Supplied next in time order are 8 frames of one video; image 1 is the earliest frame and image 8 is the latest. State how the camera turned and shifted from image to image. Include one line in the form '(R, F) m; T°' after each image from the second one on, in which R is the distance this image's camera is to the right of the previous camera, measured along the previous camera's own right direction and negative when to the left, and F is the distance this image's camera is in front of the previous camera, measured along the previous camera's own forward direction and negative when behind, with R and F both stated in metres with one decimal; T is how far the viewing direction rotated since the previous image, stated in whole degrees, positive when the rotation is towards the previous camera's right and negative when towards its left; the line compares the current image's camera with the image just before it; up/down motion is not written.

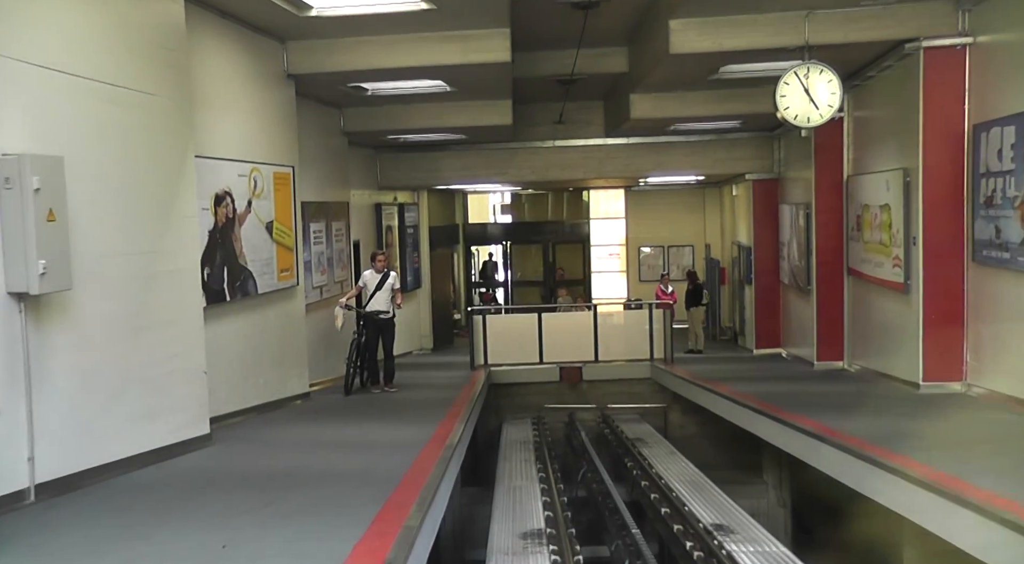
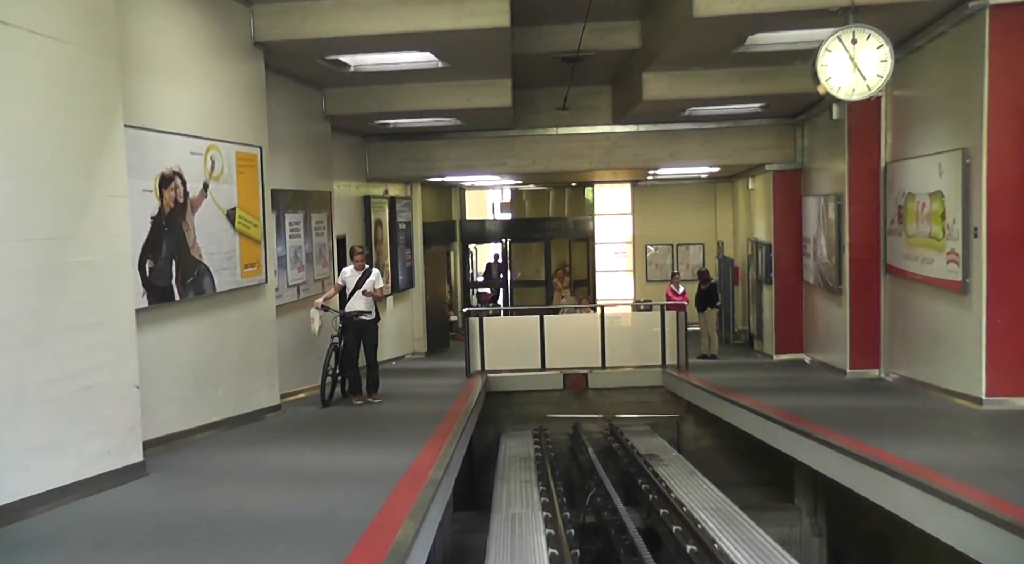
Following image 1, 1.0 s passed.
(0.0, +1.1) m; 0°
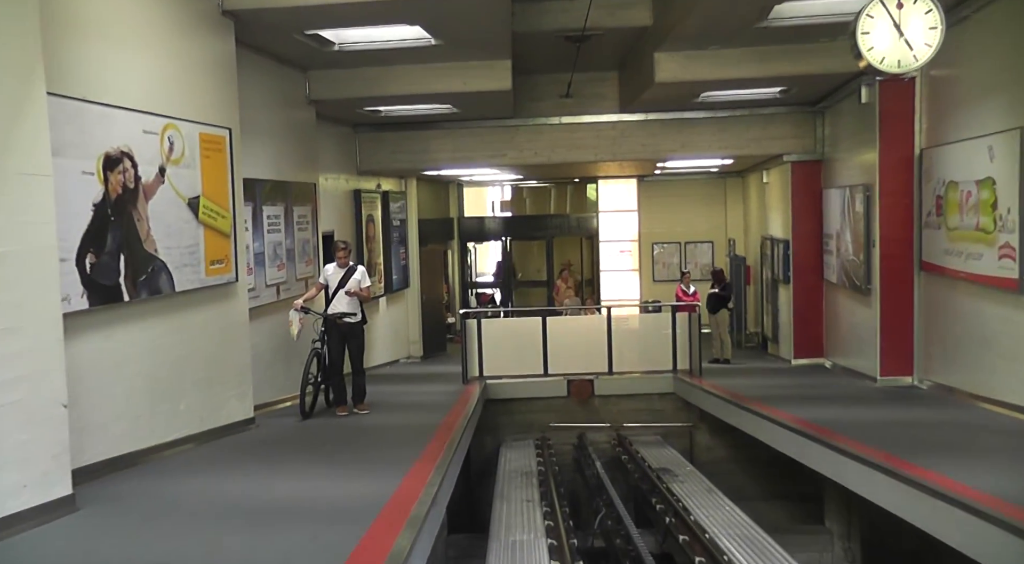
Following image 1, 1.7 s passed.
(0.0, +0.8) m; 0°
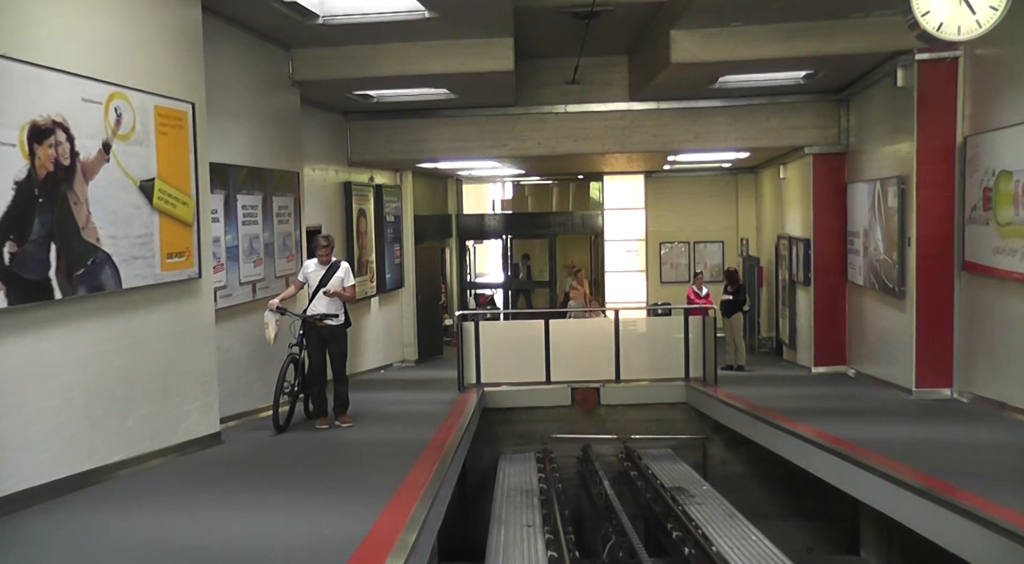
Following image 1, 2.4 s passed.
(0.0, +0.8) m; 0°
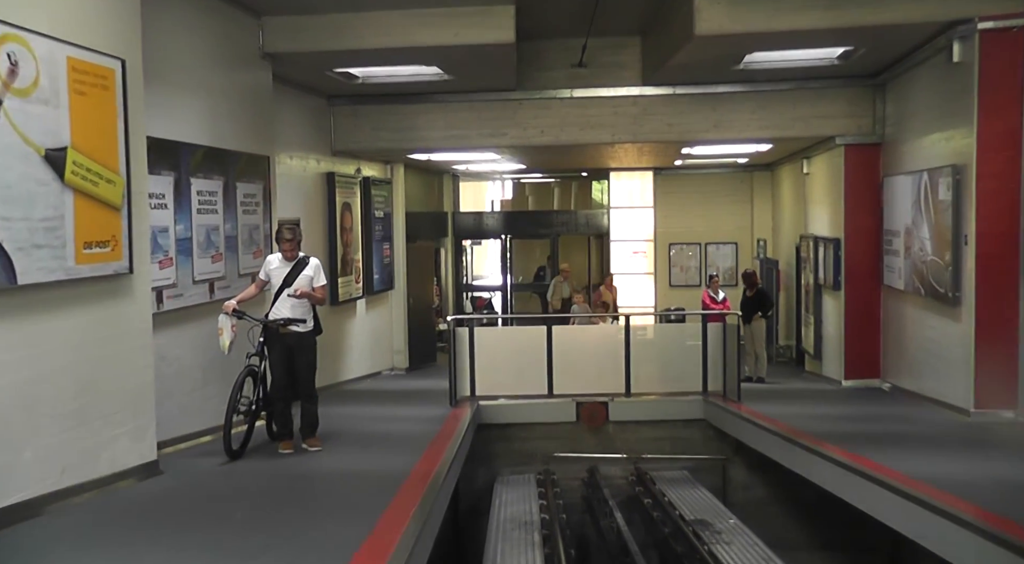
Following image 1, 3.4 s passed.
(0.0, +1.1) m; 0°
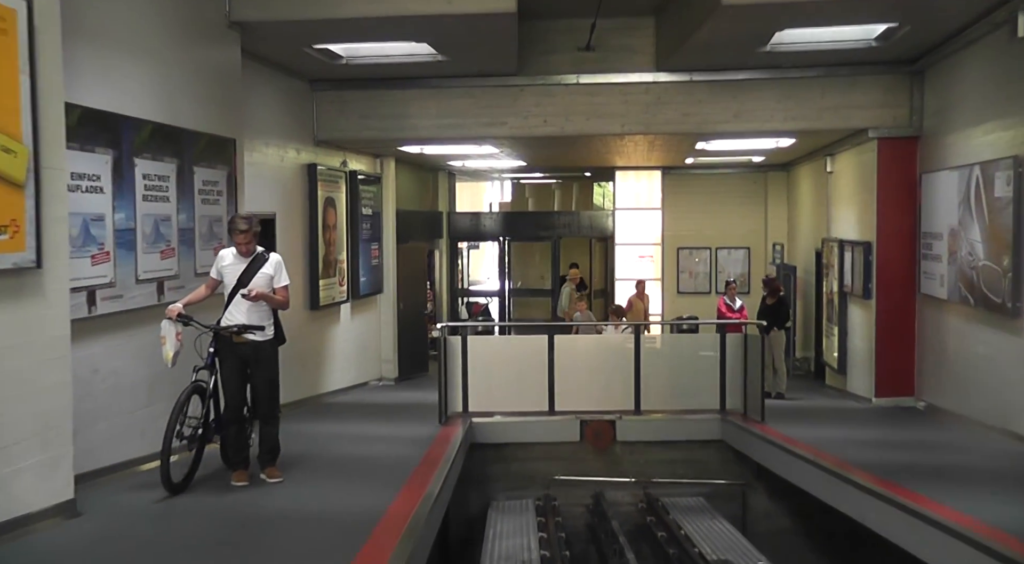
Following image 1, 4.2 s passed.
(0.0, +1.0) m; 0°
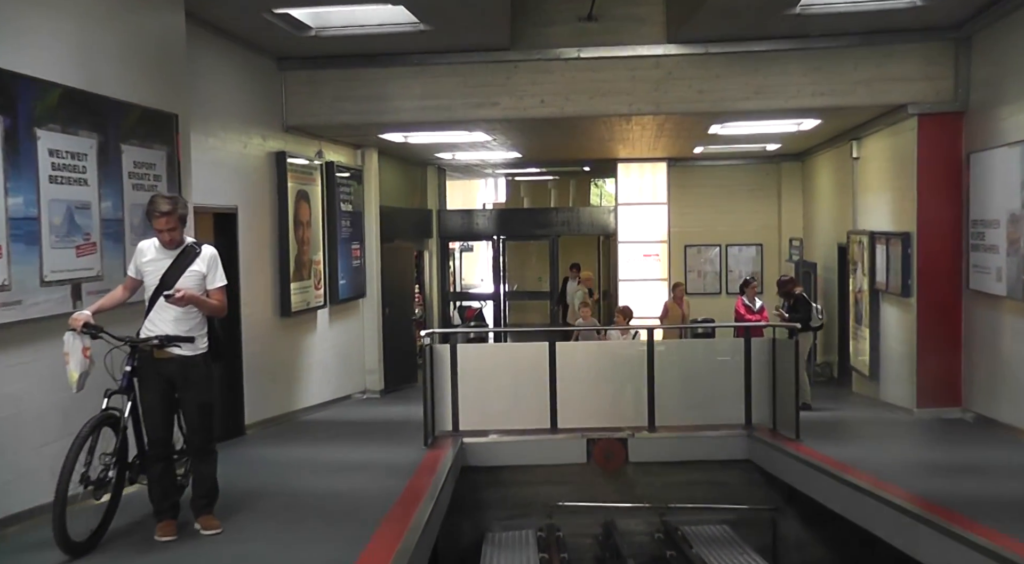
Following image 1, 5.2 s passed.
(0.0, +1.1) m; 0°
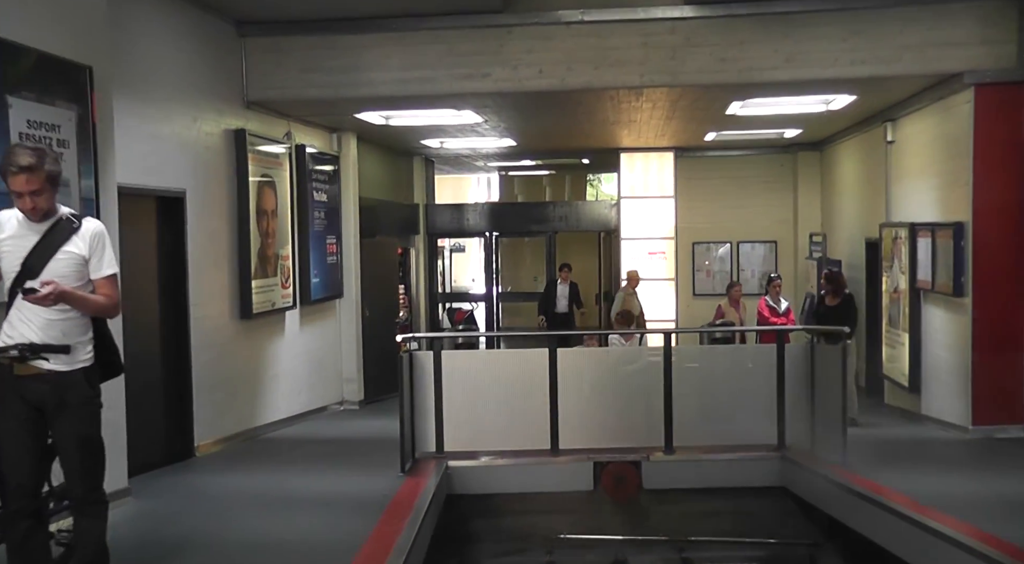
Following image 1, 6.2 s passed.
(0.0, +1.1) m; +1°
